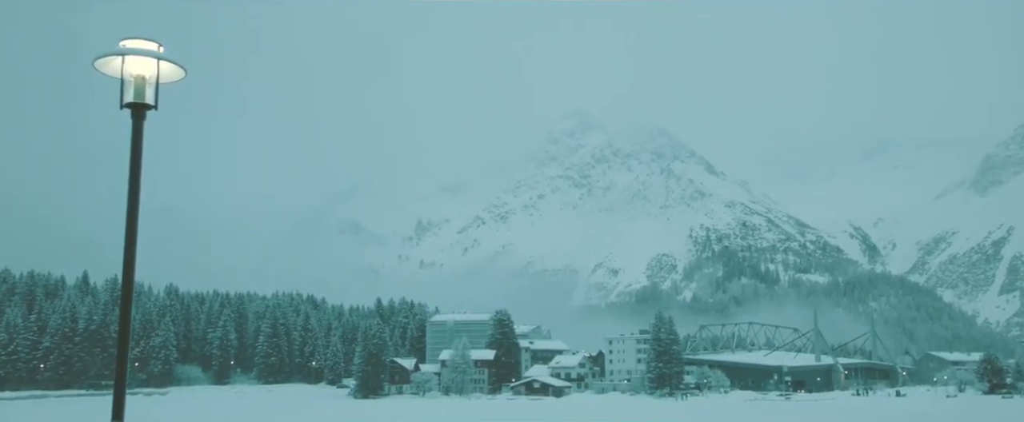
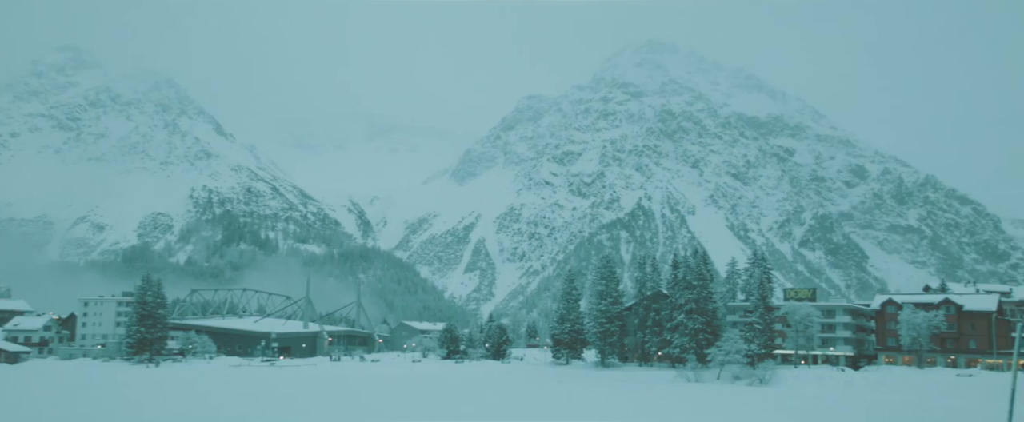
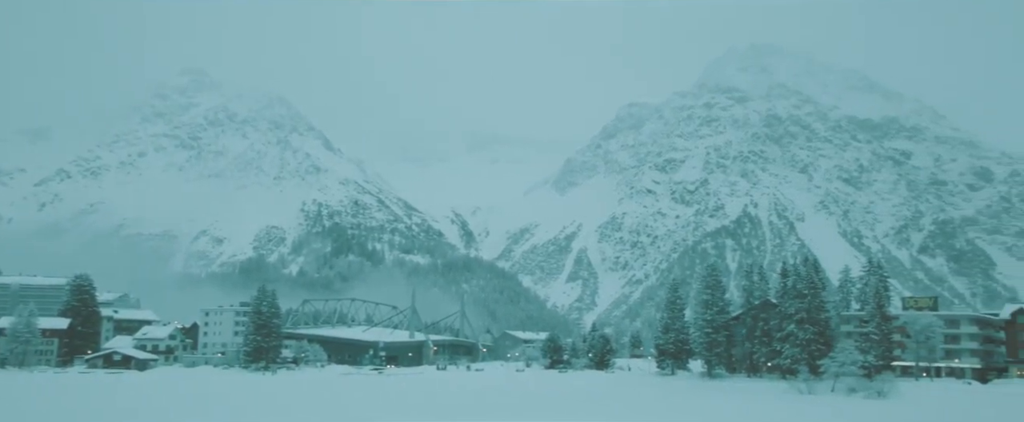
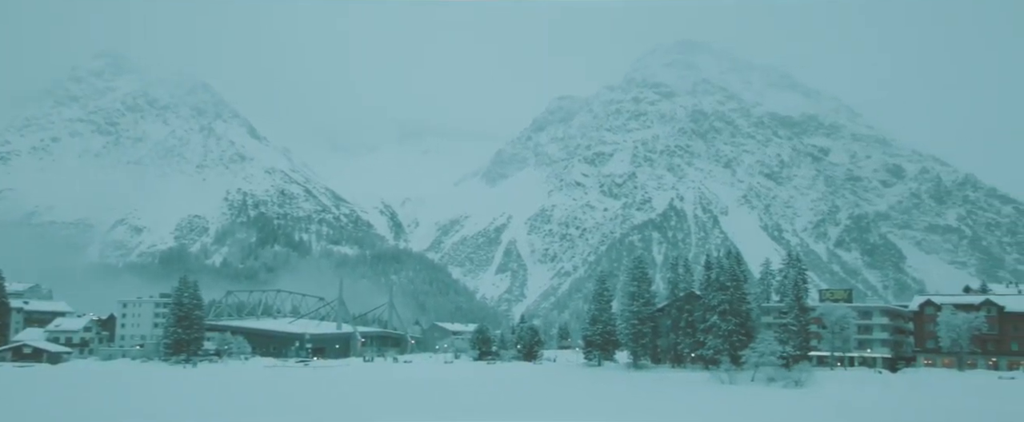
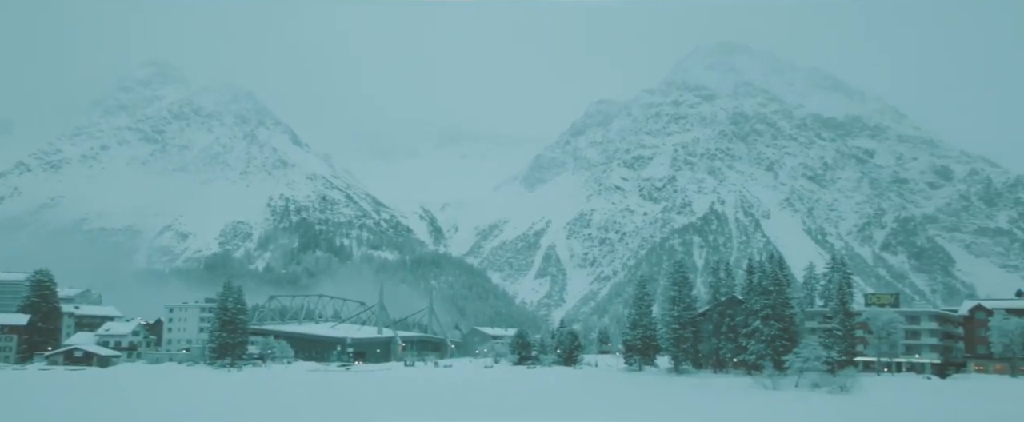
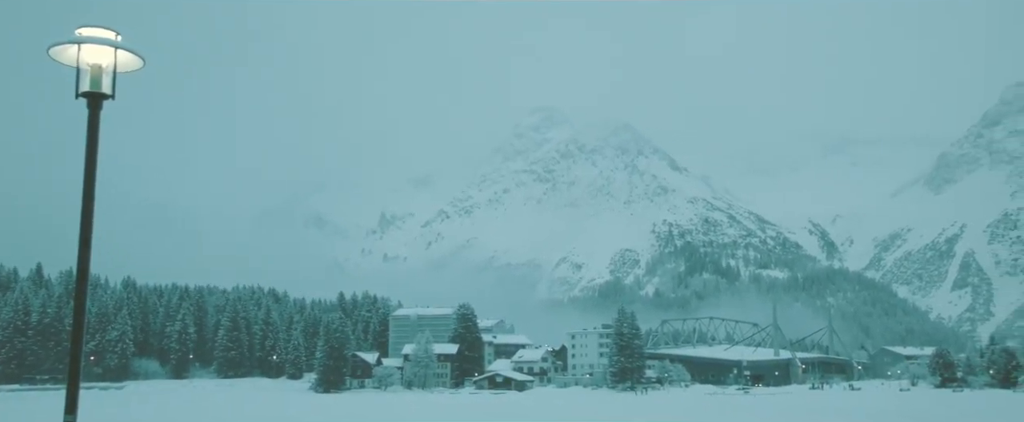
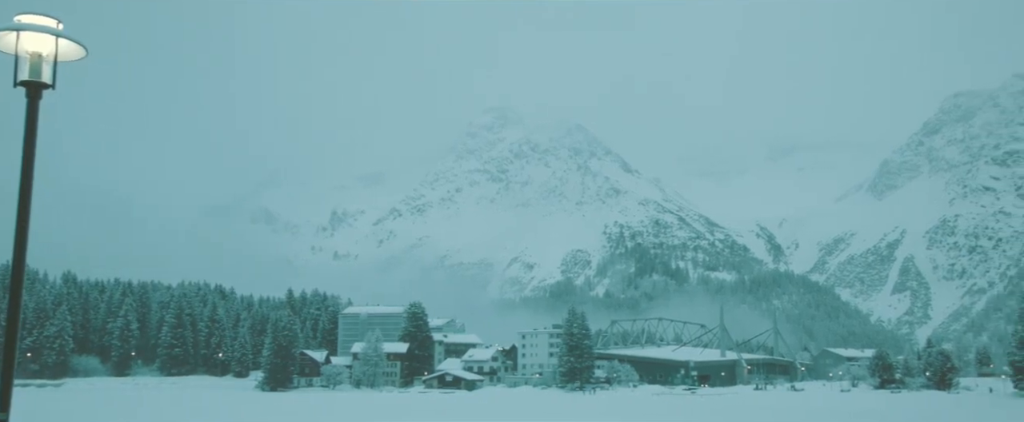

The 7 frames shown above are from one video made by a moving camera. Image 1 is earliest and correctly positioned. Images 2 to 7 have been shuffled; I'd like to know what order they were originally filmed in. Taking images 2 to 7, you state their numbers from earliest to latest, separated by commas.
6, 7, 3, 5, 4, 2
